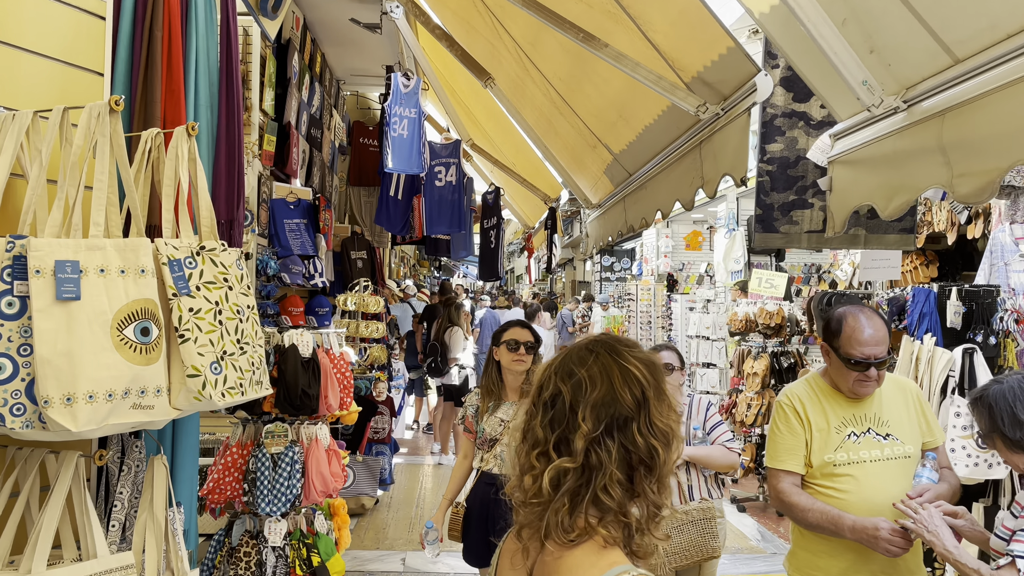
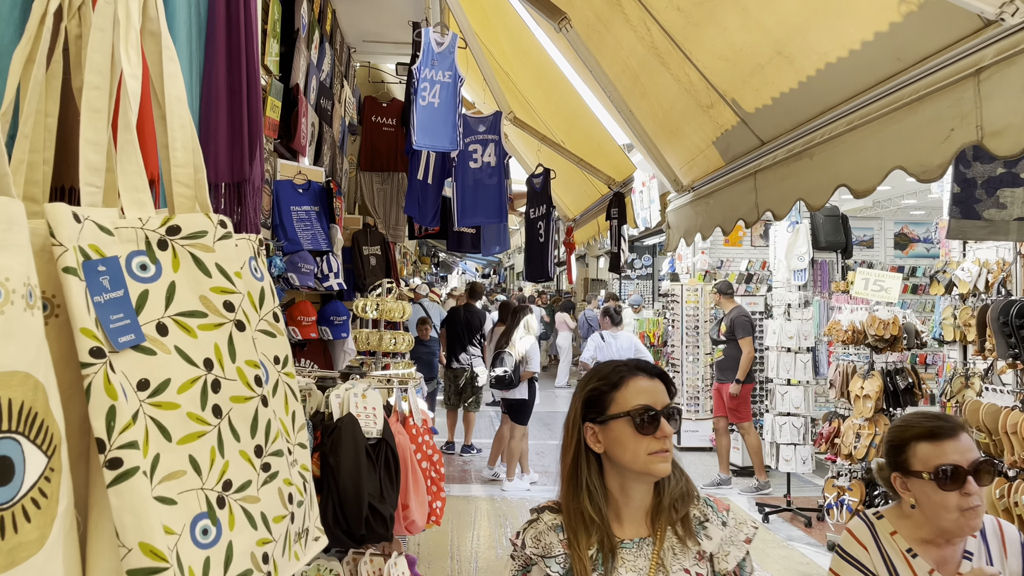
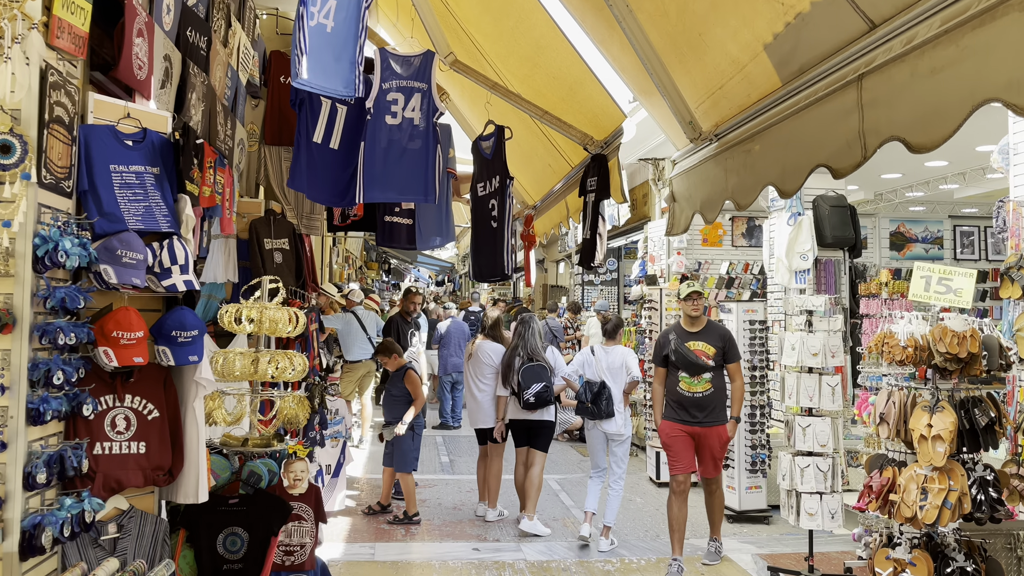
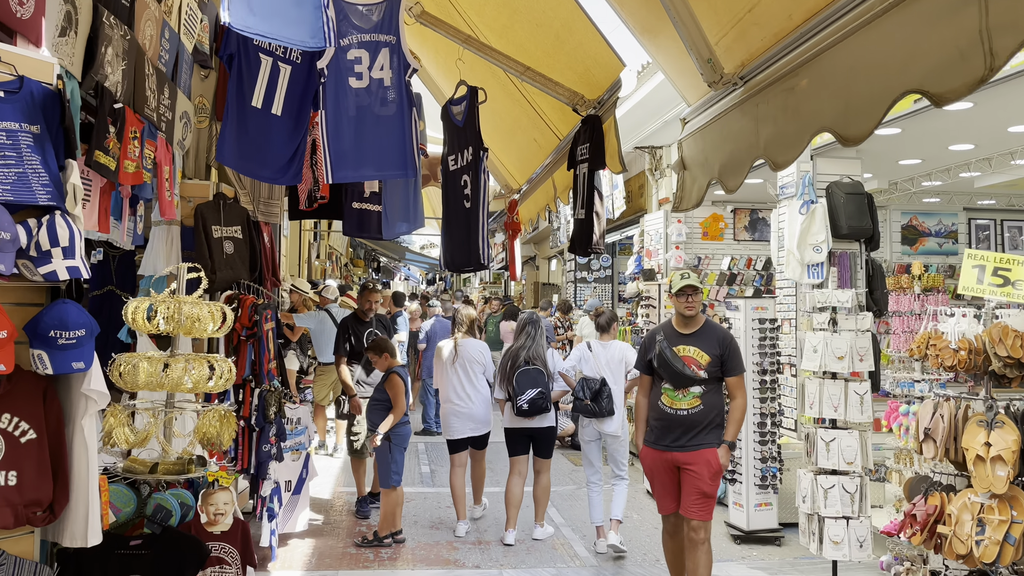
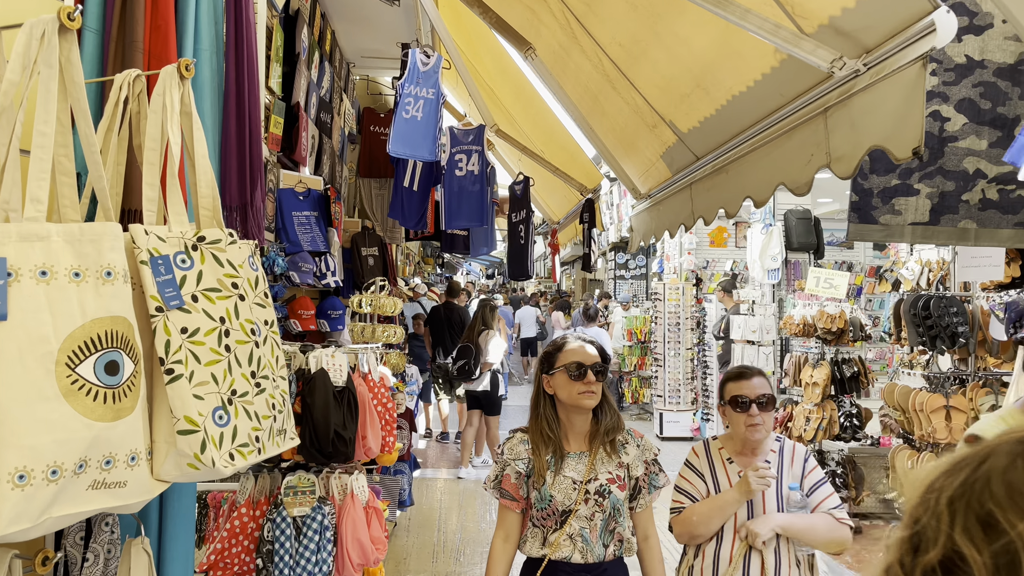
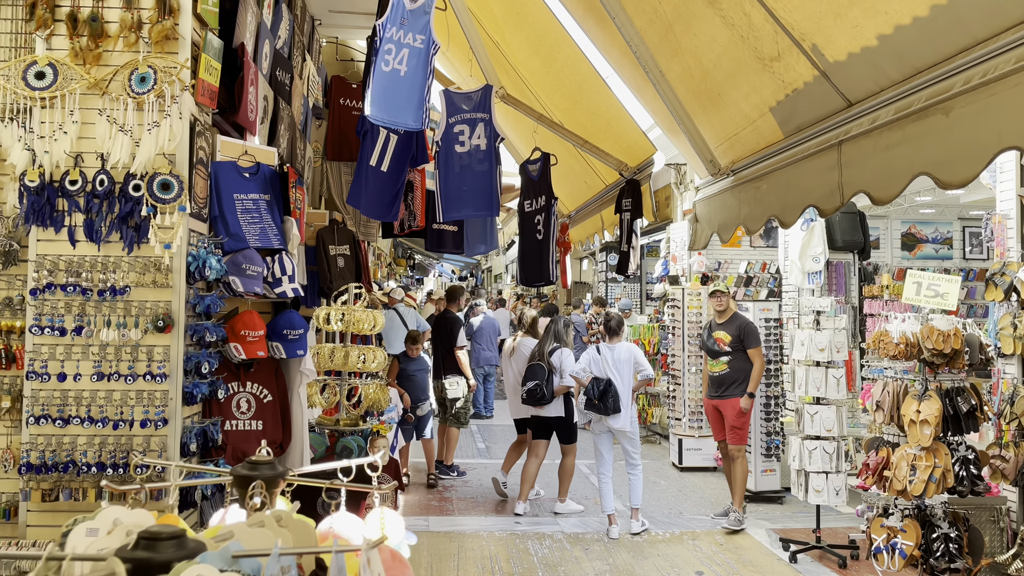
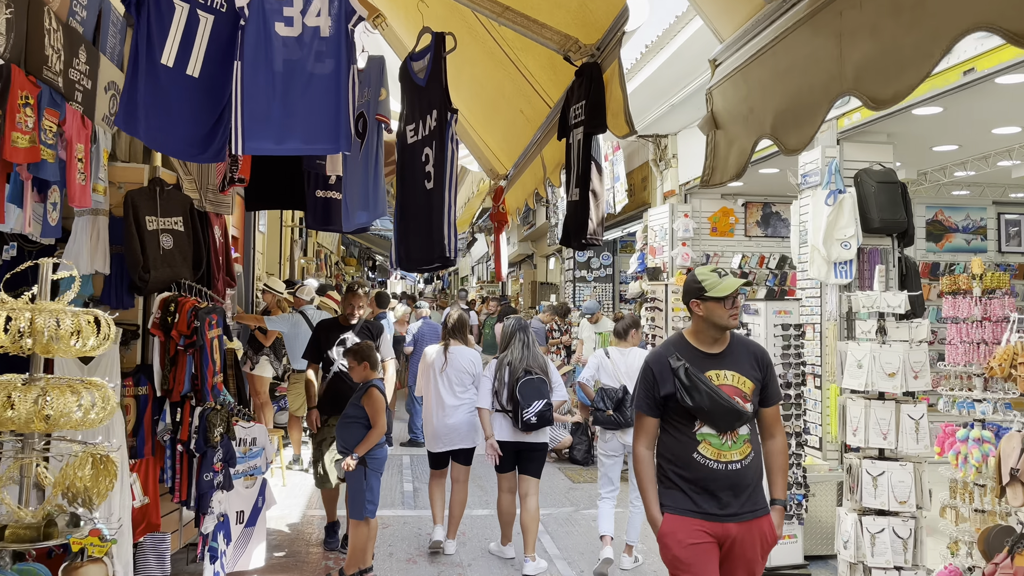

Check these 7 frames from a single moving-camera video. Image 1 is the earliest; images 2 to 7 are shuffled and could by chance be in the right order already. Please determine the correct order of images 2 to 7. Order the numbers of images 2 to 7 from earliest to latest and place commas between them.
5, 2, 6, 3, 4, 7
